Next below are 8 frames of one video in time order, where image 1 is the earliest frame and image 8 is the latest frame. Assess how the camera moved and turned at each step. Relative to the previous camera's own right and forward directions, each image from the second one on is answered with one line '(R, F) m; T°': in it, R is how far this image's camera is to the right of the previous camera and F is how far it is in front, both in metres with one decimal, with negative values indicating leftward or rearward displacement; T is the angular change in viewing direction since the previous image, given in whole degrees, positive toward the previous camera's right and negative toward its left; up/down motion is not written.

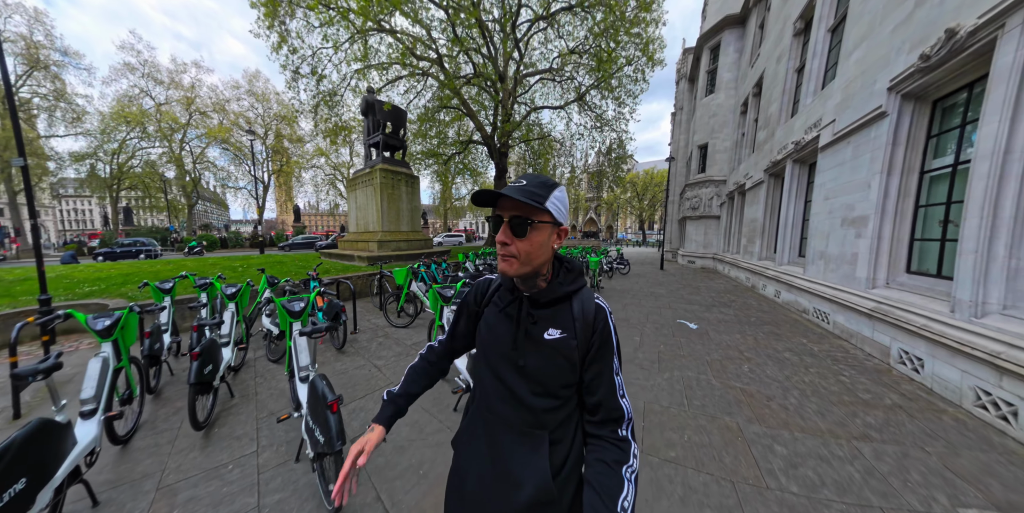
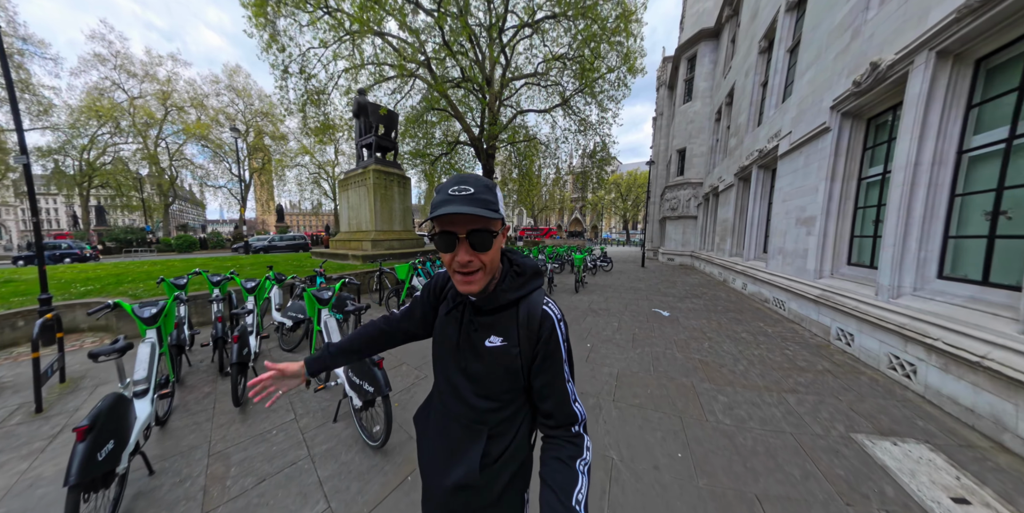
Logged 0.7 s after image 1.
(-0.2, -0.5) m; +3°
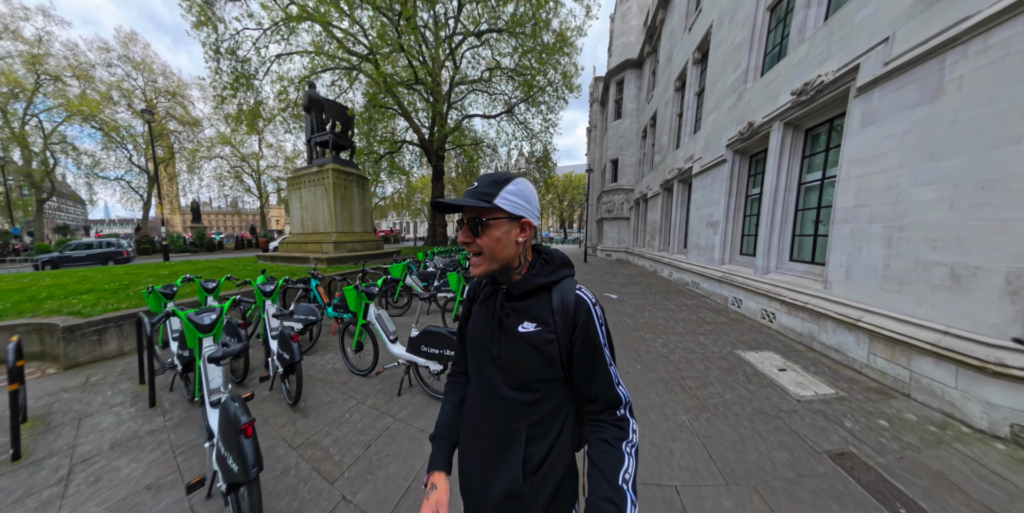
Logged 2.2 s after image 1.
(-1.0, -1.0) m; +11°
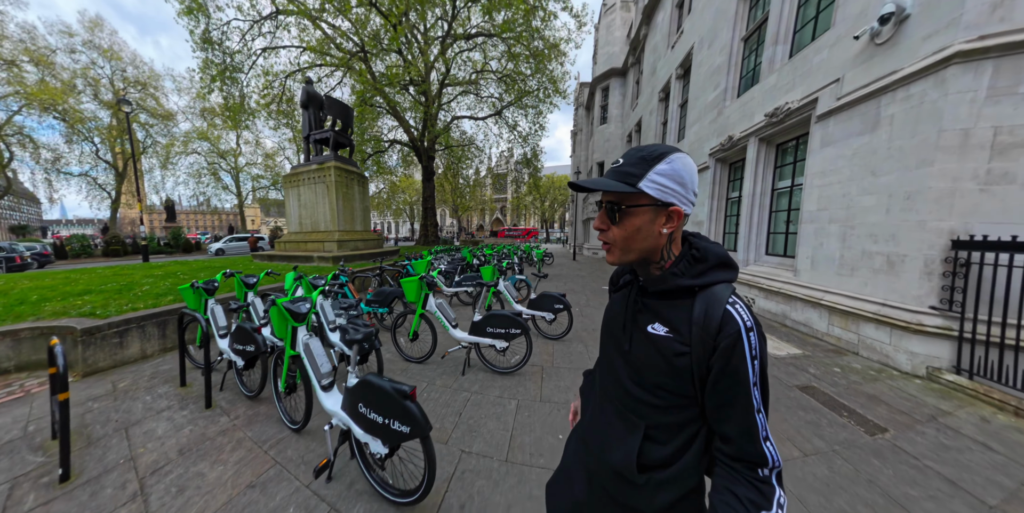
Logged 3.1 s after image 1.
(-0.8, -0.6) m; +4°
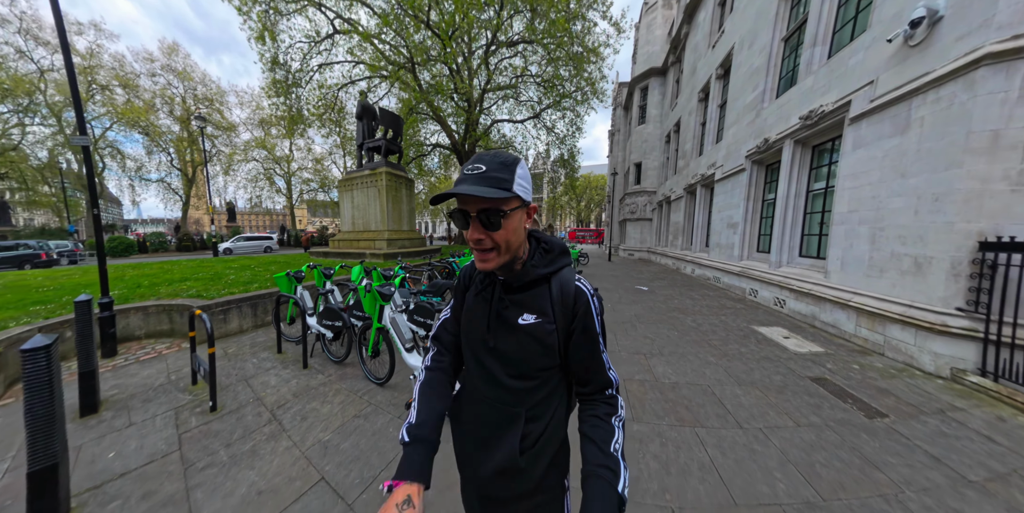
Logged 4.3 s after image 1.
(+0.1, -0.6) m; -7°
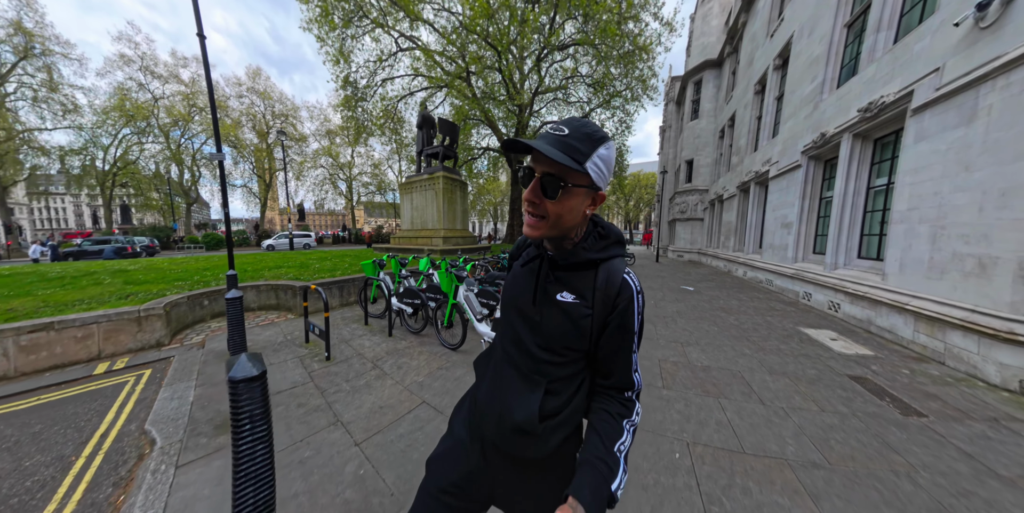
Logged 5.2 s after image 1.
(0.0, -0.6) m; -8°
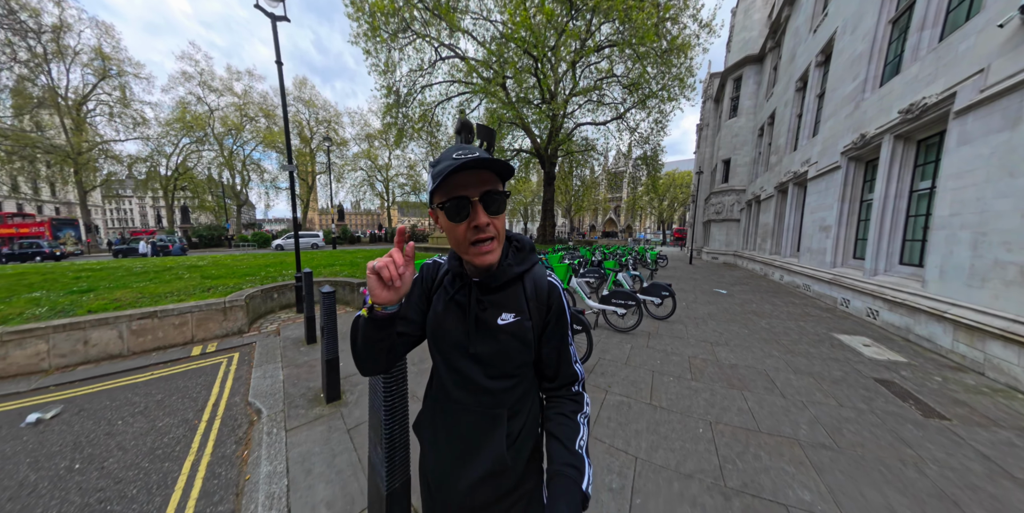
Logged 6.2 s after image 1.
(-0.1, -0.4) m; -5°
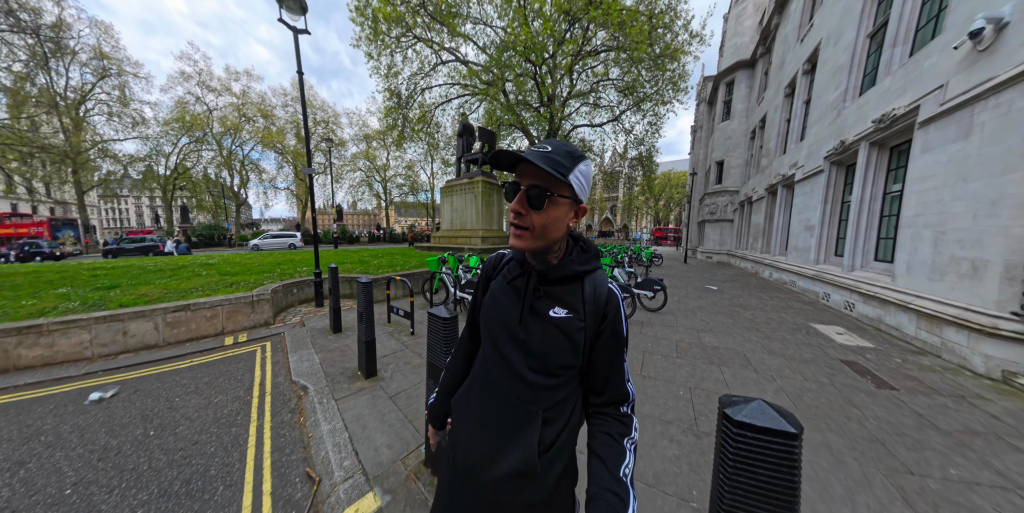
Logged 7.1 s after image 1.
(-0.2, -0.4) m; 0°
